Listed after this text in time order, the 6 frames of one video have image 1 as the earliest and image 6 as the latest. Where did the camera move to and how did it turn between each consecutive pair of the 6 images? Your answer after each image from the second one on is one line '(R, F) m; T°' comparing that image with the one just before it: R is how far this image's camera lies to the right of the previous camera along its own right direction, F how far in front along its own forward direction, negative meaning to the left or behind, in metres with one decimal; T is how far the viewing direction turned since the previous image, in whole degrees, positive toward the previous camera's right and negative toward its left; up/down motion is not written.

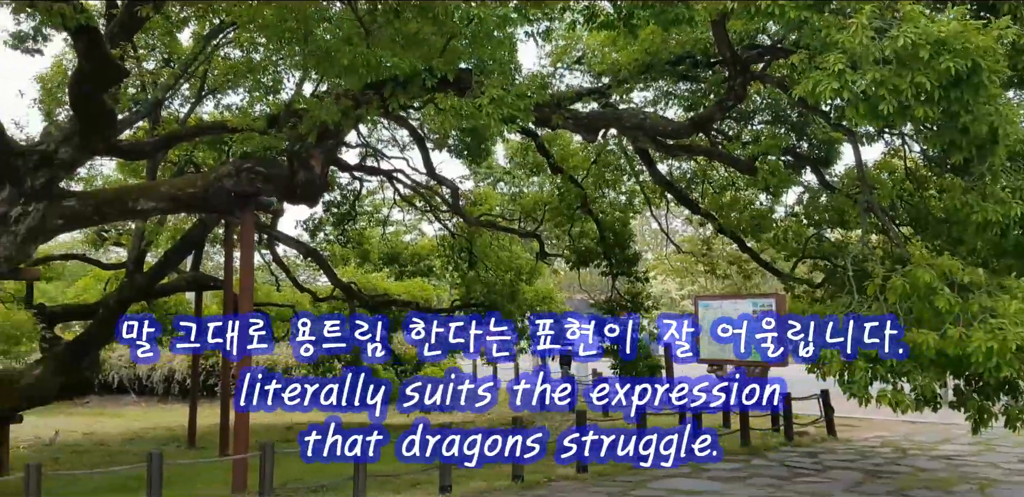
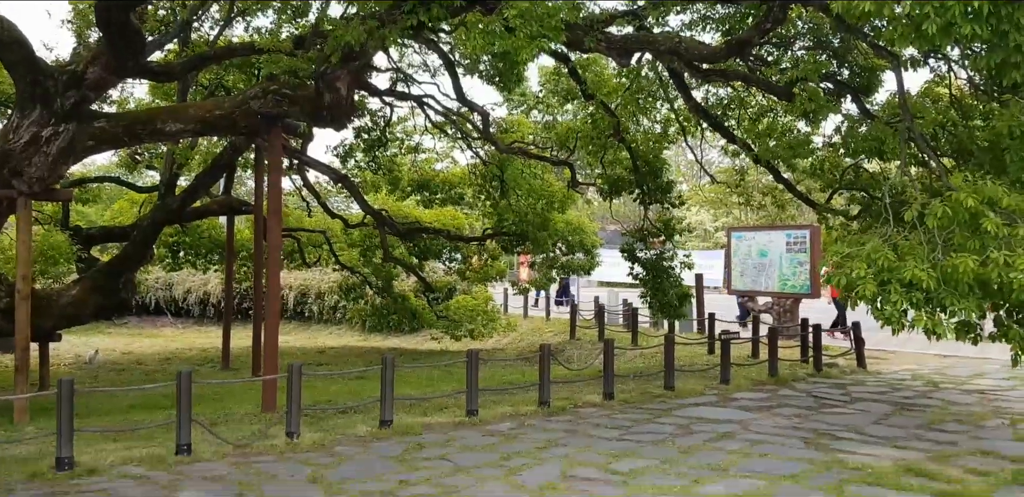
(0.0, +0.1) m; -2°
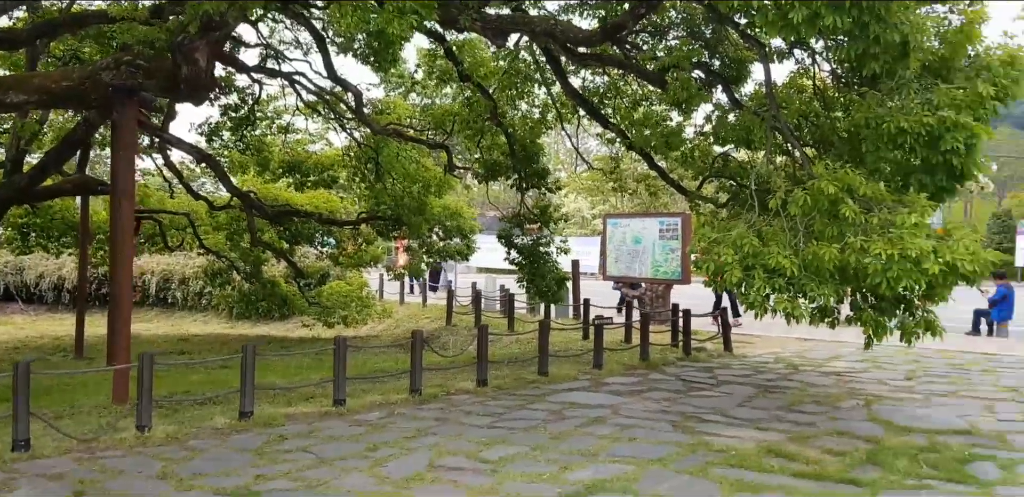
(+0.1, +0.2) m; +8°
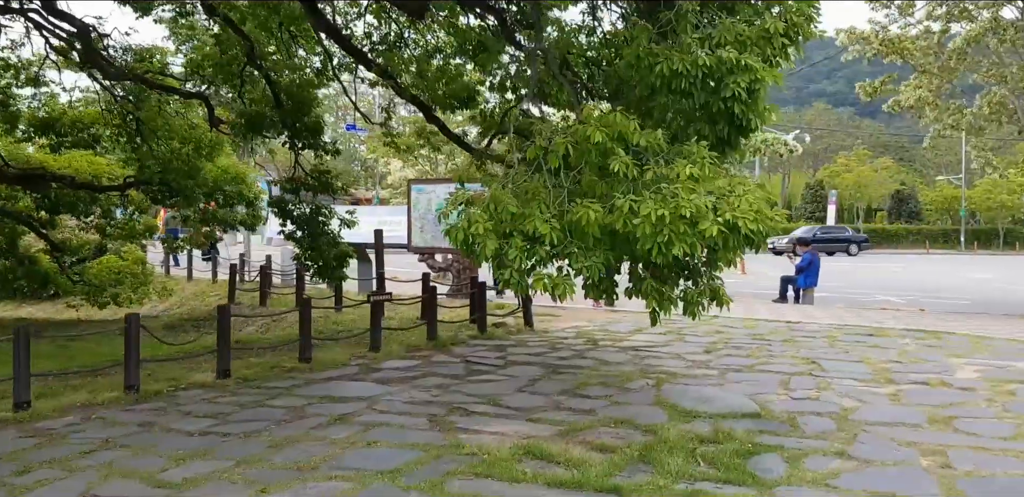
(+0.9, +1.1) m; +11°
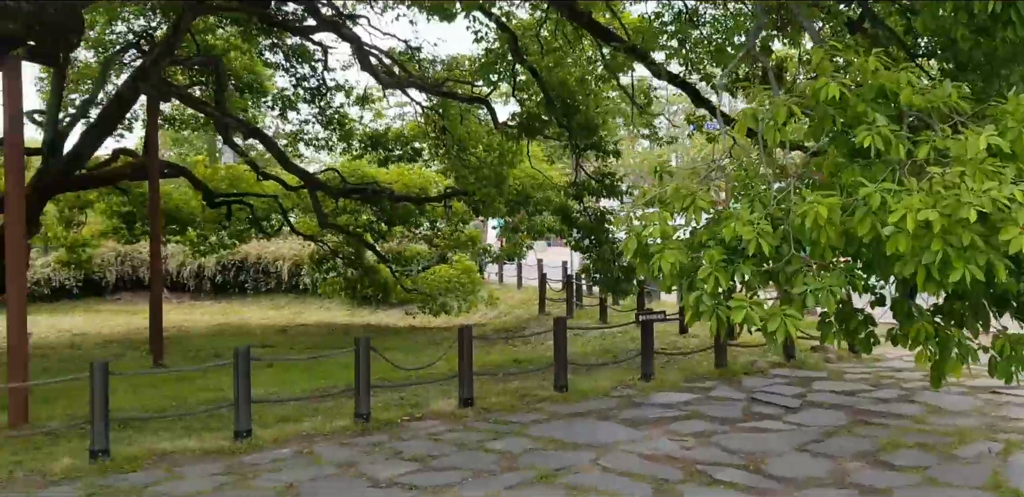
(+0.7, +1.5) m; -26°
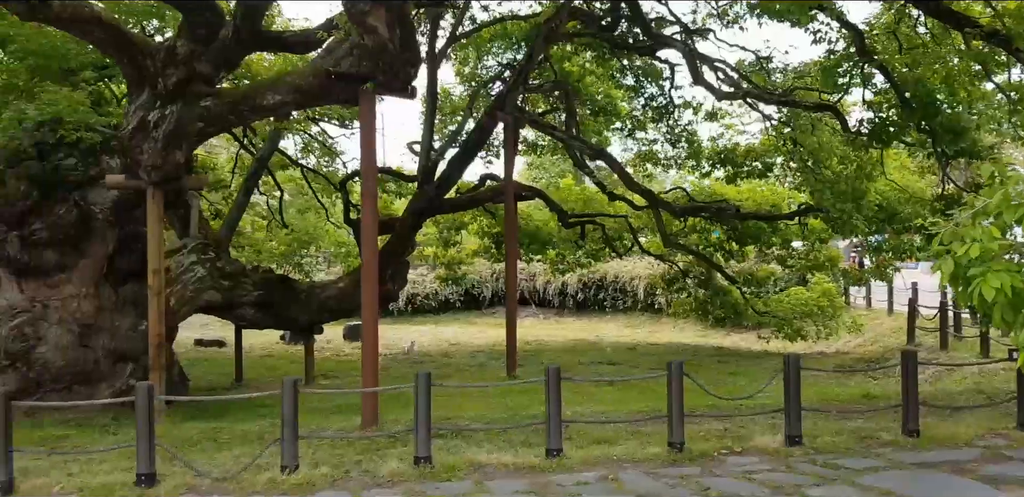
(+0.4, +0.2) m; -26°
